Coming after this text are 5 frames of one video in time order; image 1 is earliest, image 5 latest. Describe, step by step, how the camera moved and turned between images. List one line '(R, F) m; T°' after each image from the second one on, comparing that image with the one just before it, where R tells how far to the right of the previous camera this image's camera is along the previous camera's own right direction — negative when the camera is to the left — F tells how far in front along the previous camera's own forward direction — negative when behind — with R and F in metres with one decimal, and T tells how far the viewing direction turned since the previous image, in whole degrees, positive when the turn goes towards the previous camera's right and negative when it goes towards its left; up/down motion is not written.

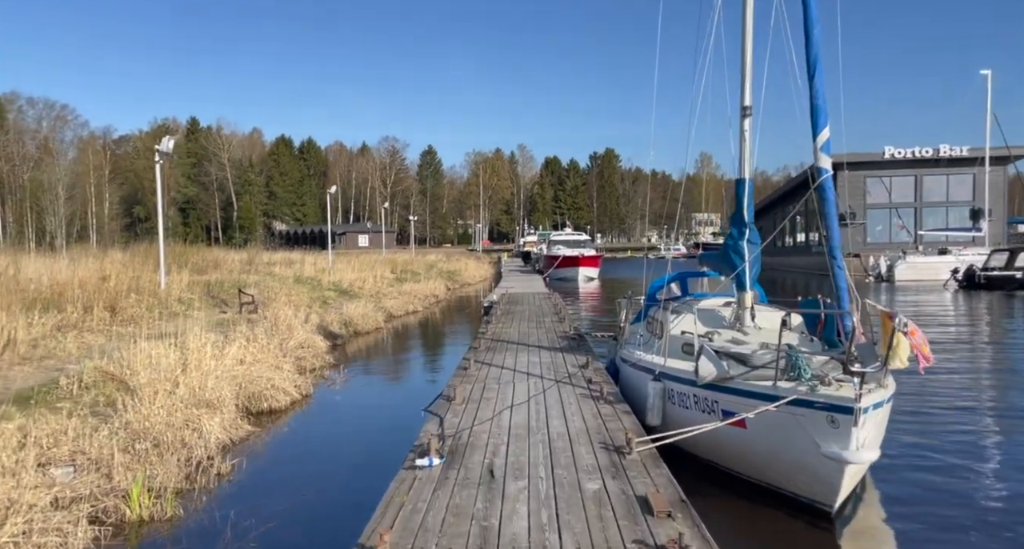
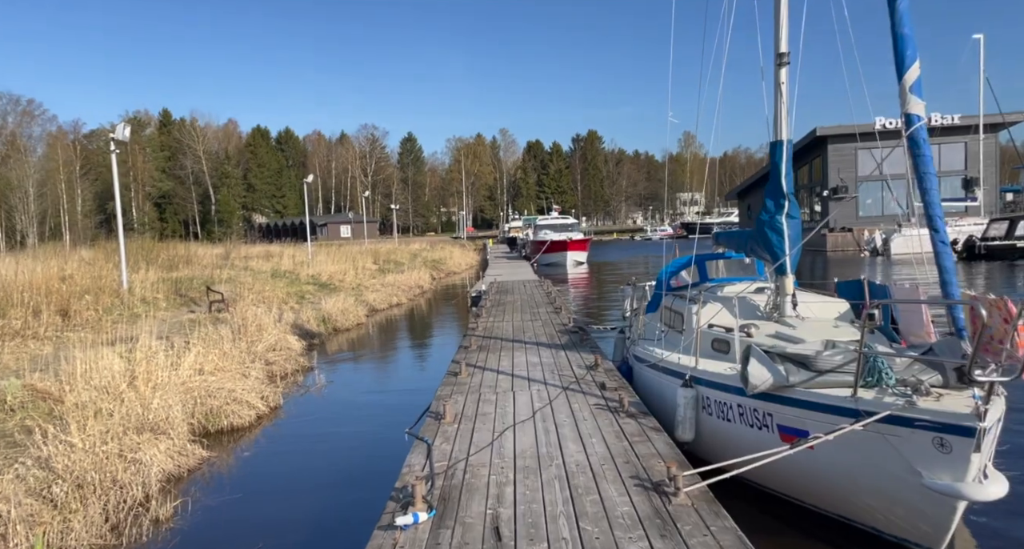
(-0.1, +1.2) m; +1°
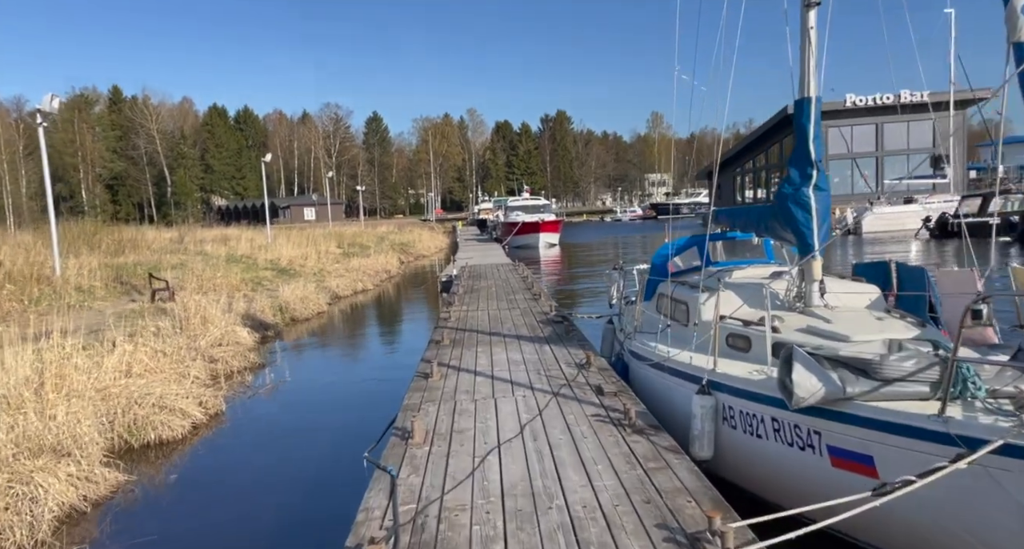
(-0.1, +1.0) m; +3°
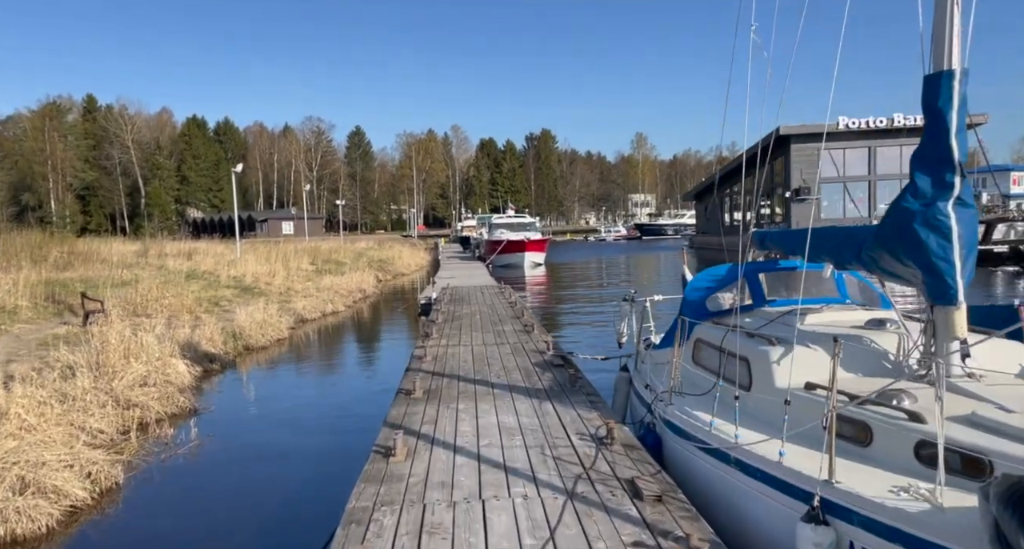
(-0.1, +1.7) m; +1°
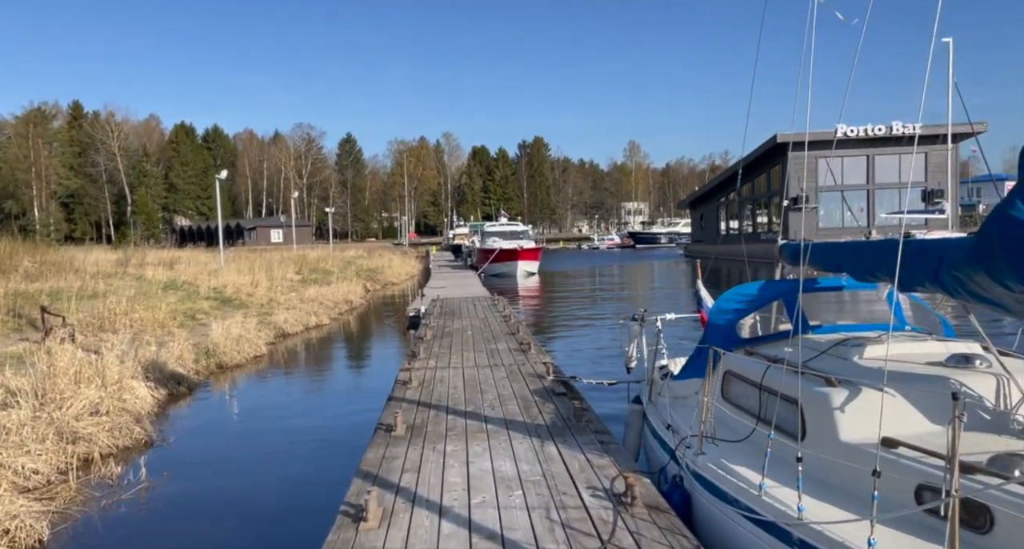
(0.0, +0.8) m; +1°
